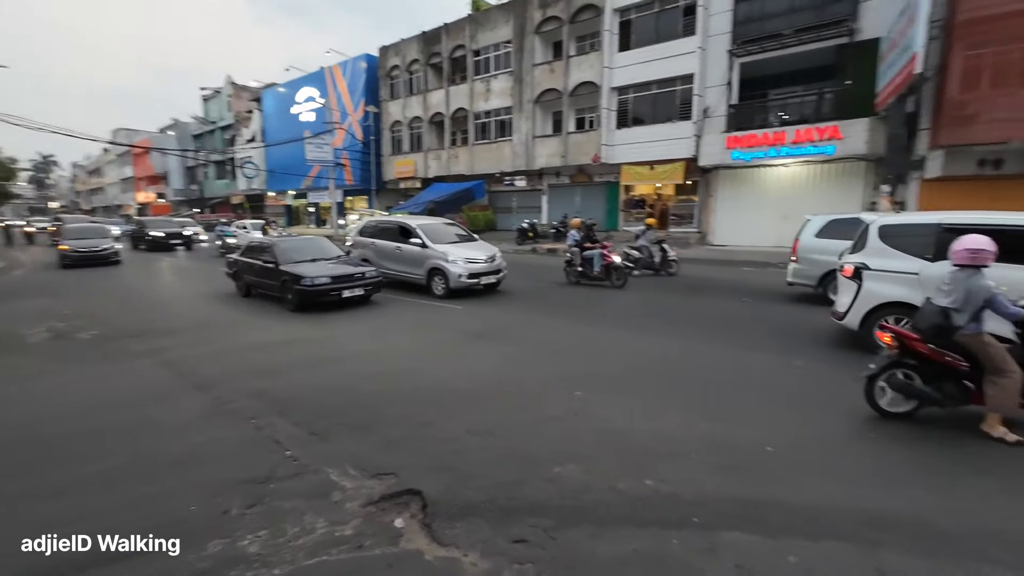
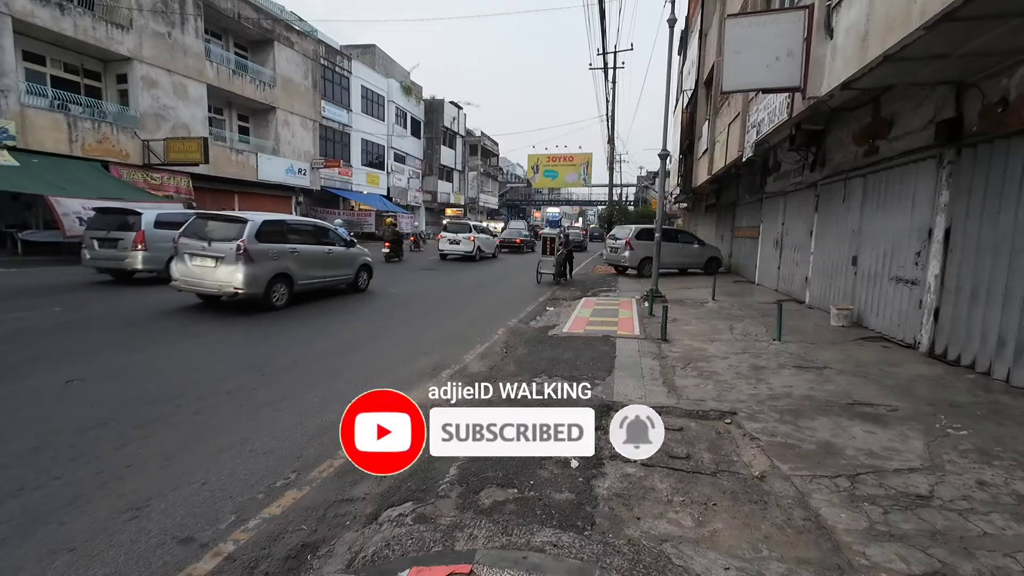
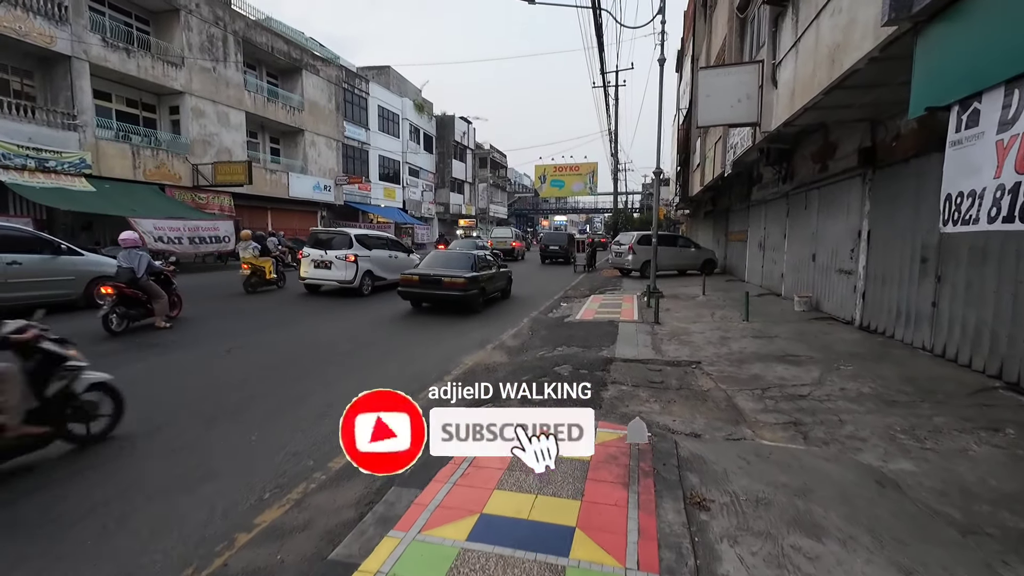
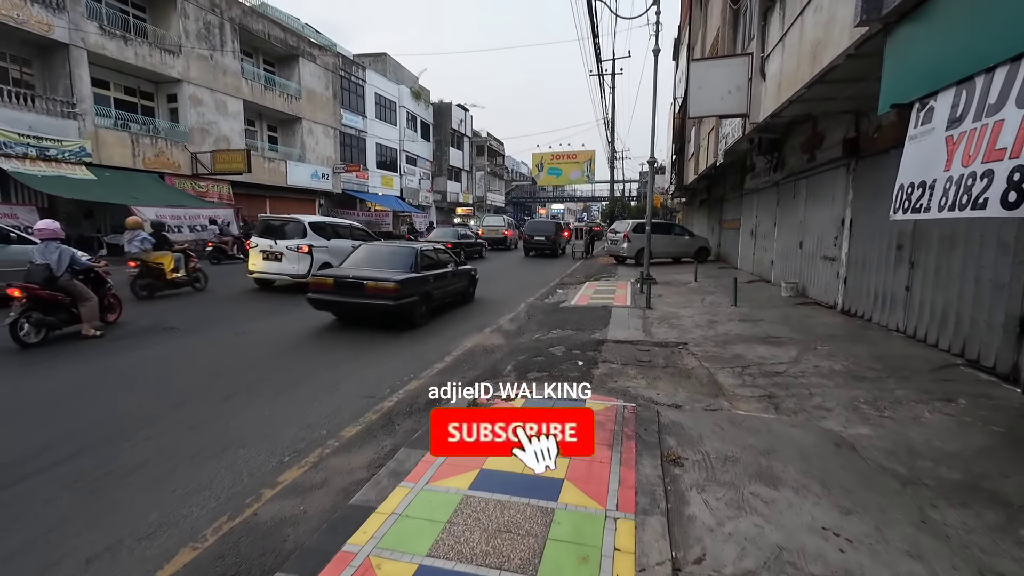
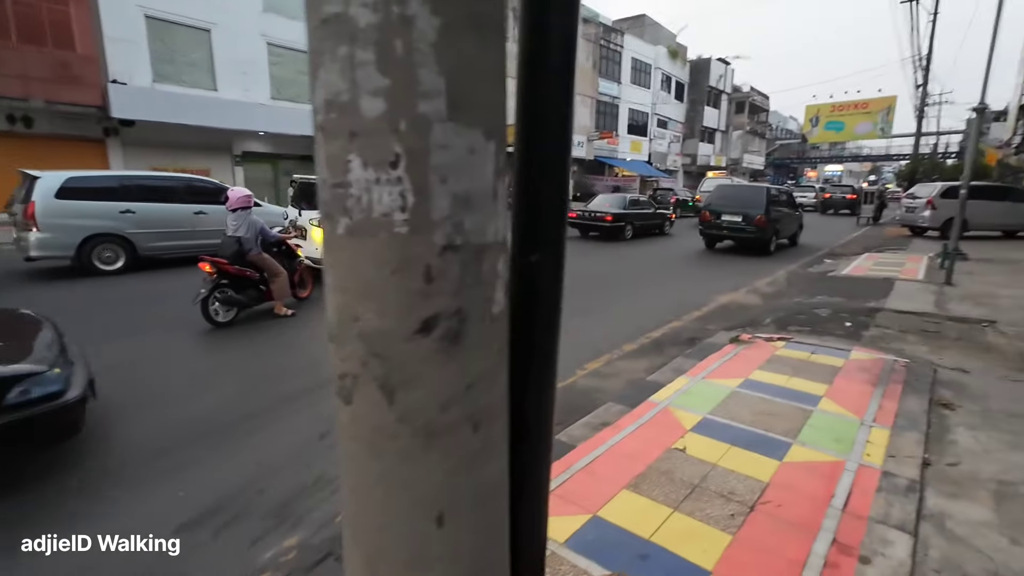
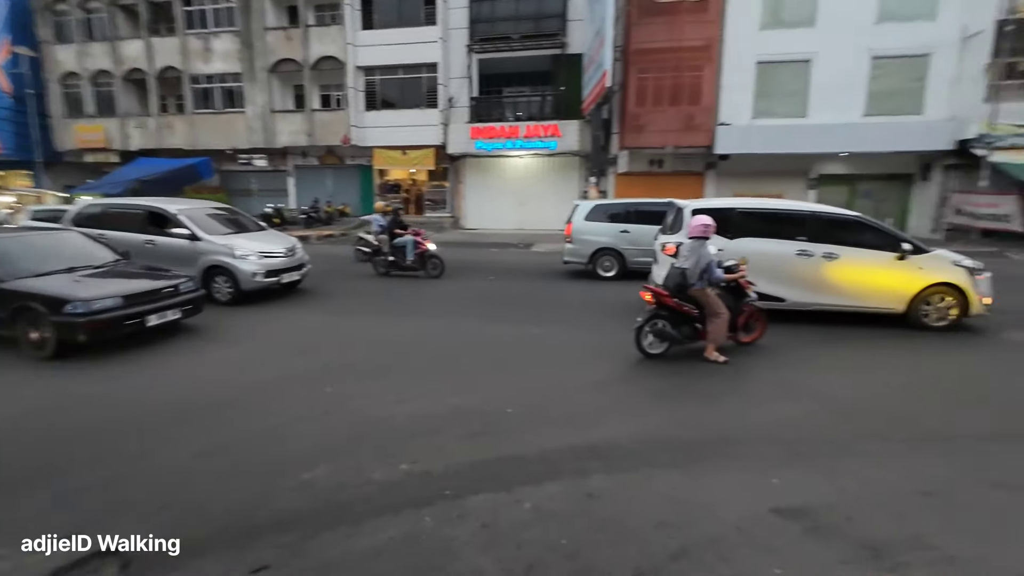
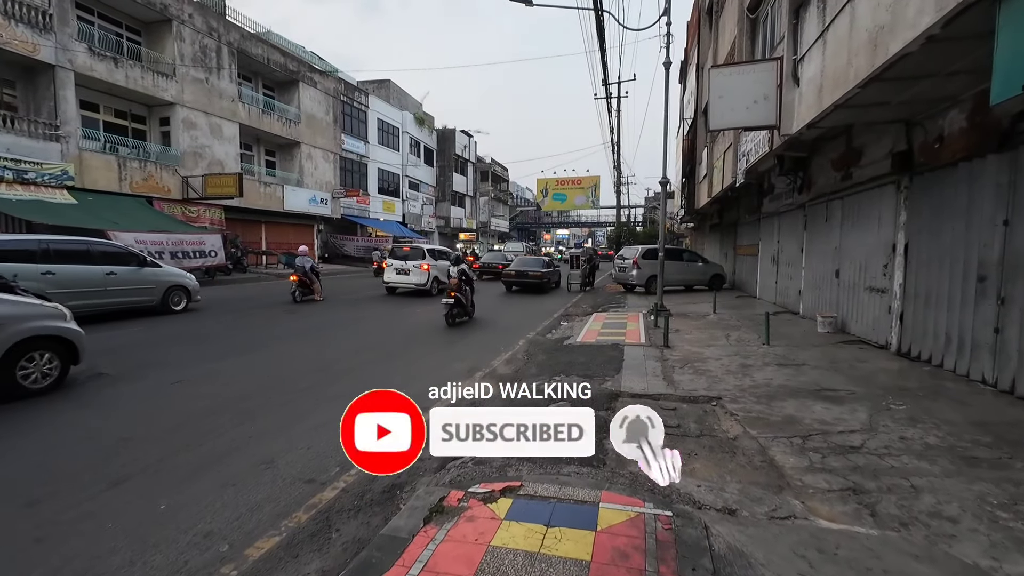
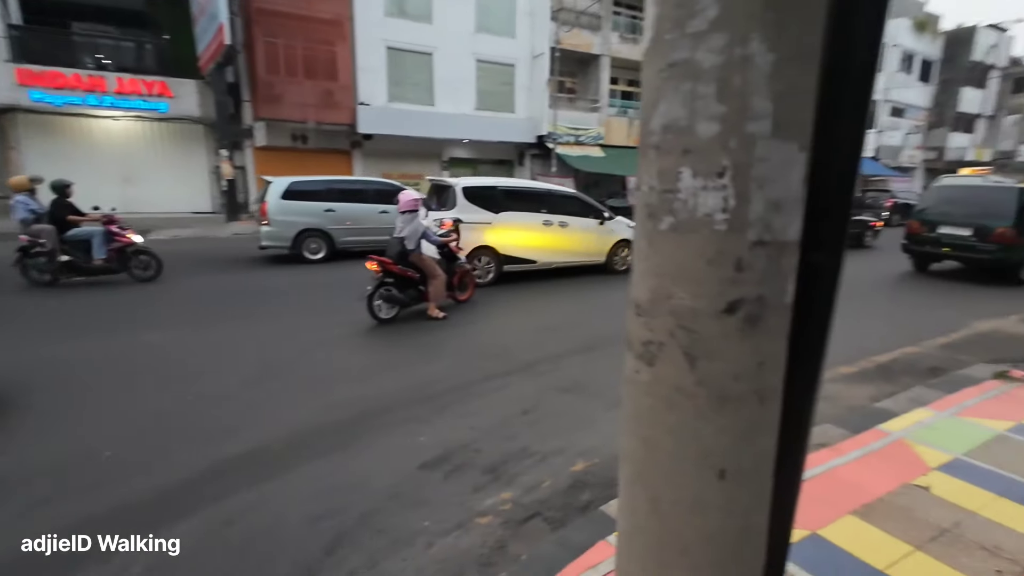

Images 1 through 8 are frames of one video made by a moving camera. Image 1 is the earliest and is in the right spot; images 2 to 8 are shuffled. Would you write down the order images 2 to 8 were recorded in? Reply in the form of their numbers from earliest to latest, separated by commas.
6, 8, 5, 4, 3, 7, 2
